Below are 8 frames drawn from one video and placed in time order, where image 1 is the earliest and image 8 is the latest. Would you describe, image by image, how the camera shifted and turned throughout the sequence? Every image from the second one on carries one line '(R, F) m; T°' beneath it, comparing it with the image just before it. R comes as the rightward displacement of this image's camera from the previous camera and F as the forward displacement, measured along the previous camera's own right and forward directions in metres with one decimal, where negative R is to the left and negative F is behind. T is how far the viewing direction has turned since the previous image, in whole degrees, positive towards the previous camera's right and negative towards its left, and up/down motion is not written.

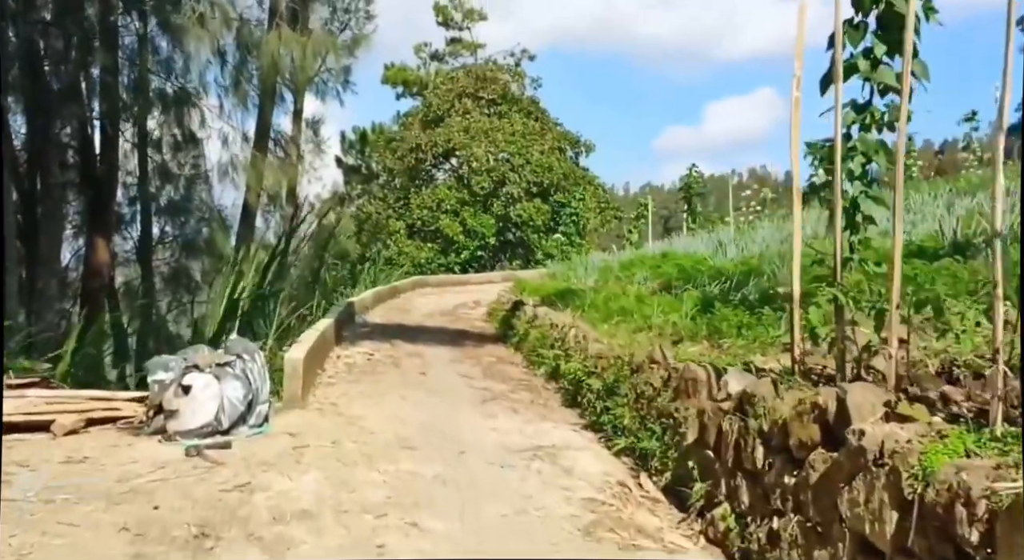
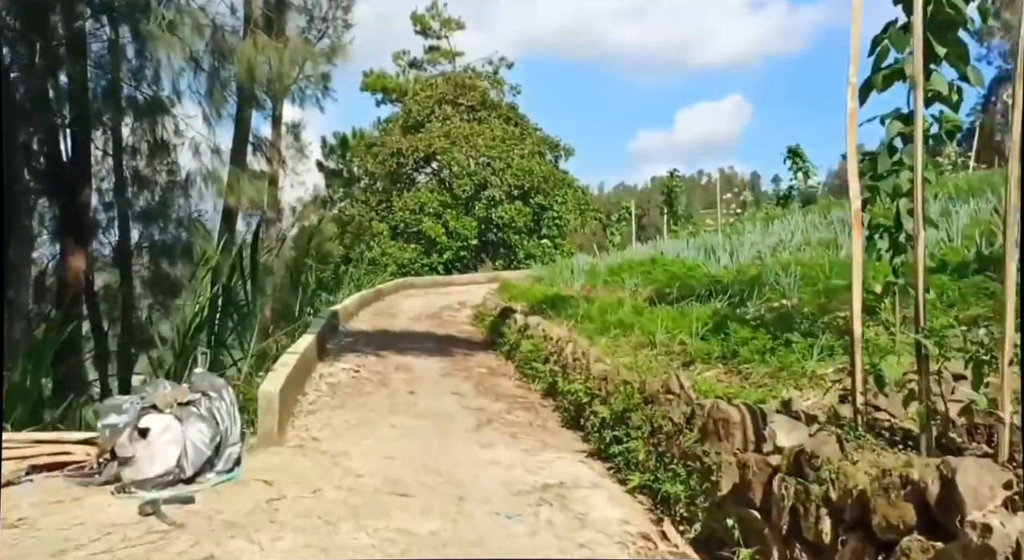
(-0.1, +0.3) m; +2°
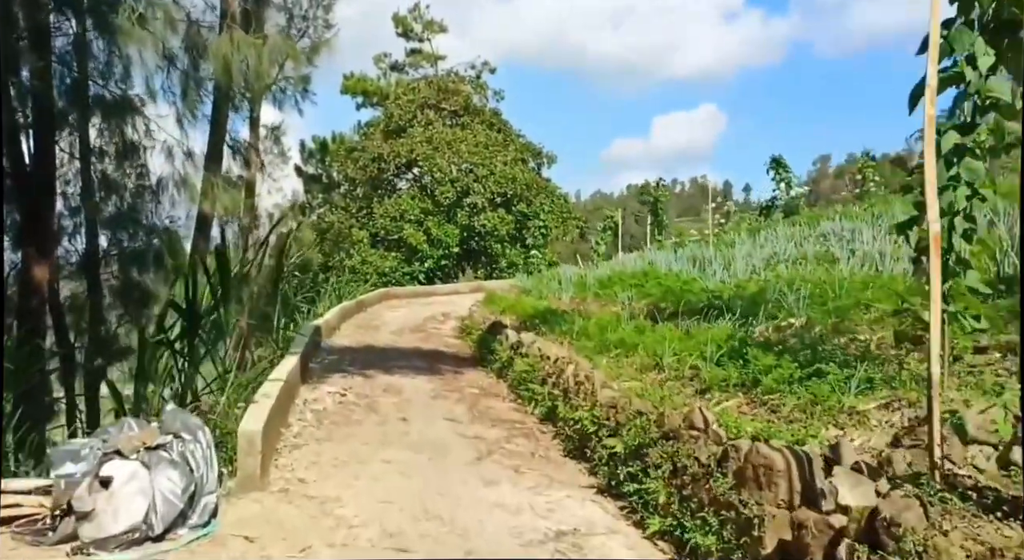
(-0.1, +0.2) m; +1°
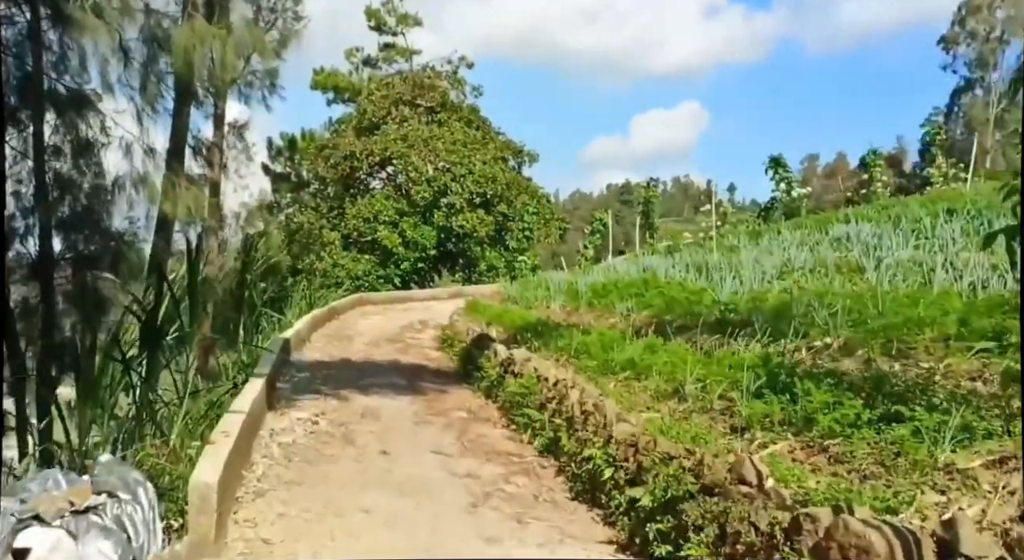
(-0.1, +0.4) m; +2°
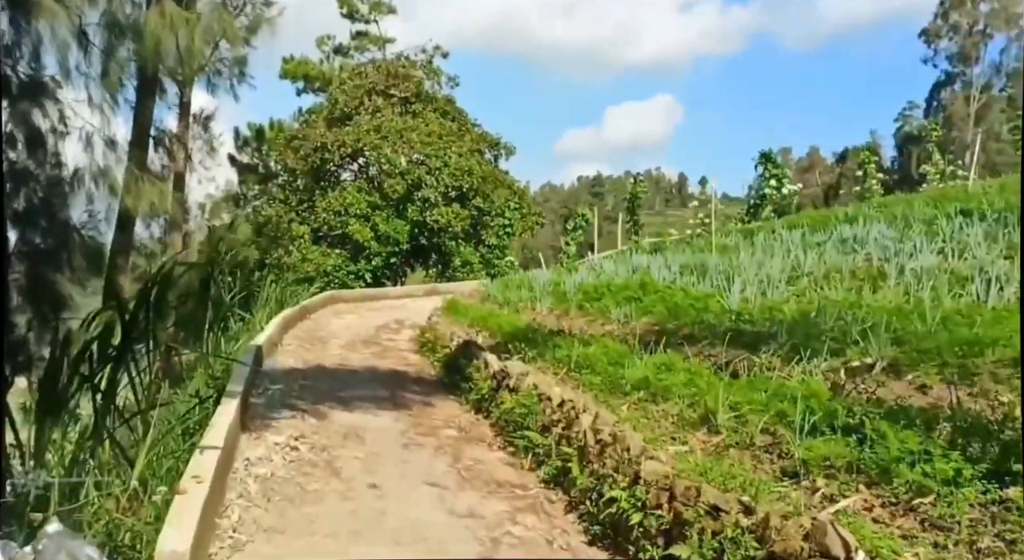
(-0.1, +0.4) m; +2°
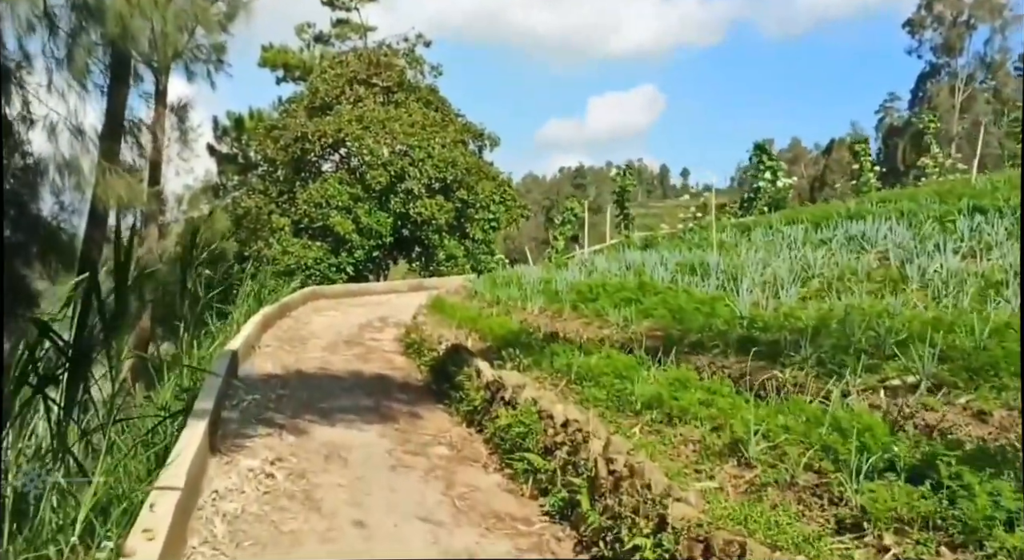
(-0.1, +0.3) m; +1°
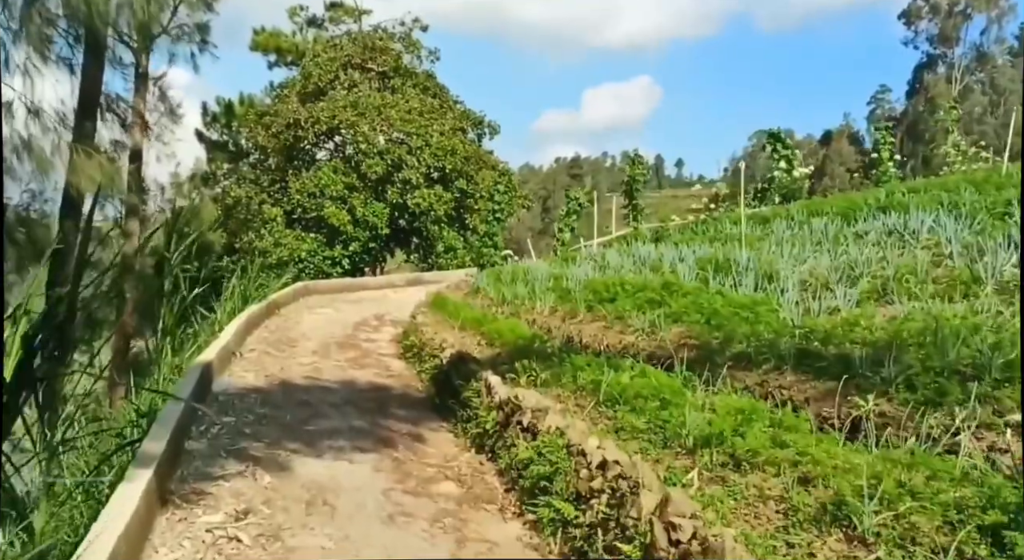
(-0.1, +0.6) m; 0°
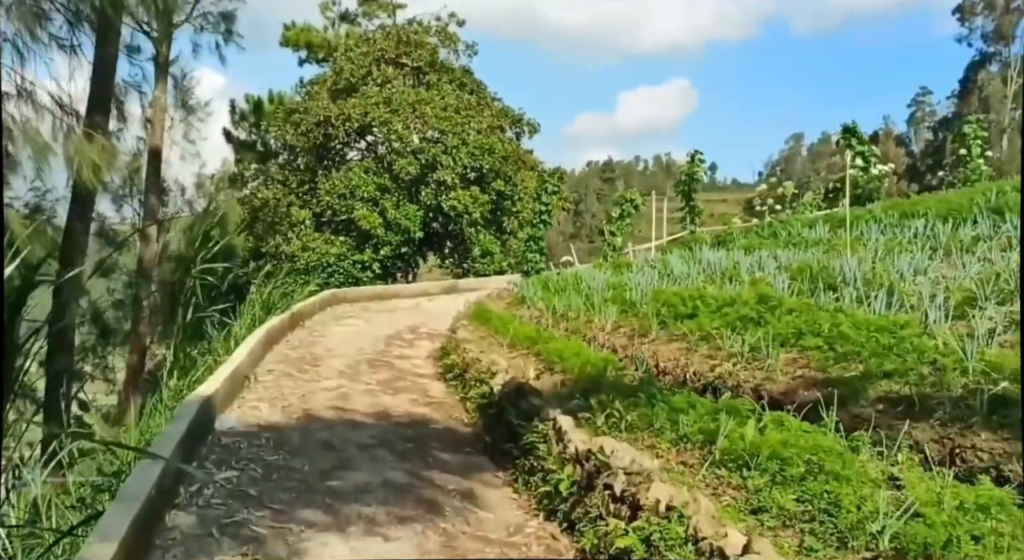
(-0.2, +0.8) m; -2°
